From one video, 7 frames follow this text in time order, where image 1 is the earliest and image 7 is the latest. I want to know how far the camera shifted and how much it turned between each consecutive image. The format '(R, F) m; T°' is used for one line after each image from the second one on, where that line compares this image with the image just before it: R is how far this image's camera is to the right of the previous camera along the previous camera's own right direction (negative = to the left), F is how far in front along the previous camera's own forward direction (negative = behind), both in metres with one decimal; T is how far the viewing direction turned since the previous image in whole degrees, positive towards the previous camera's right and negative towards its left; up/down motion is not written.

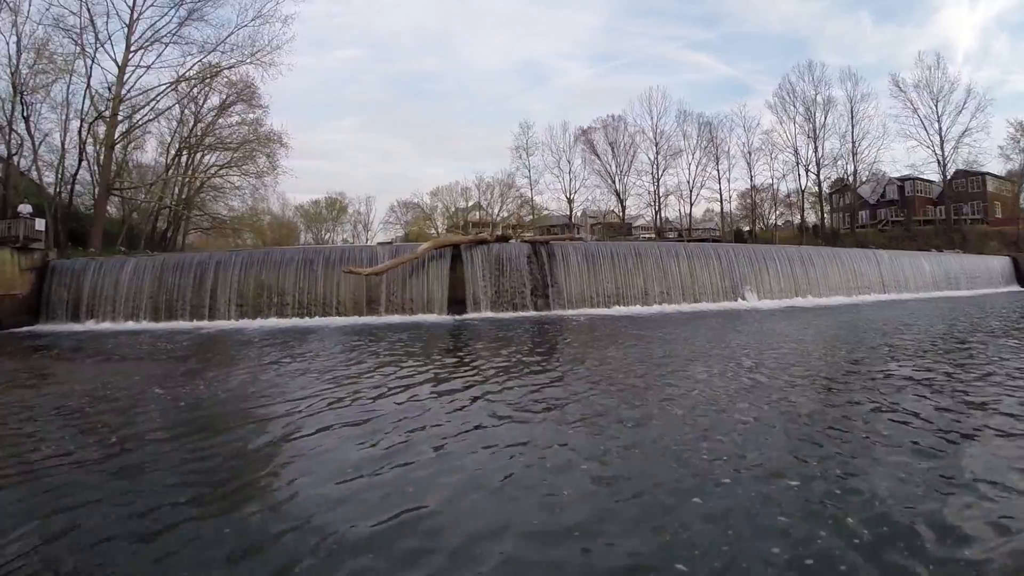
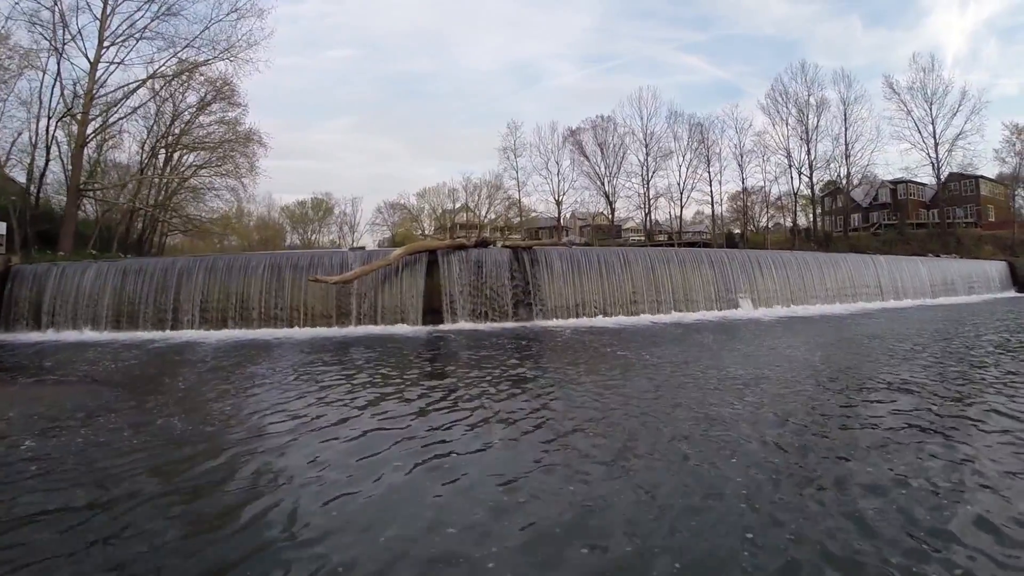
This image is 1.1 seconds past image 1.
(+0.3, +0.8) m; +1°
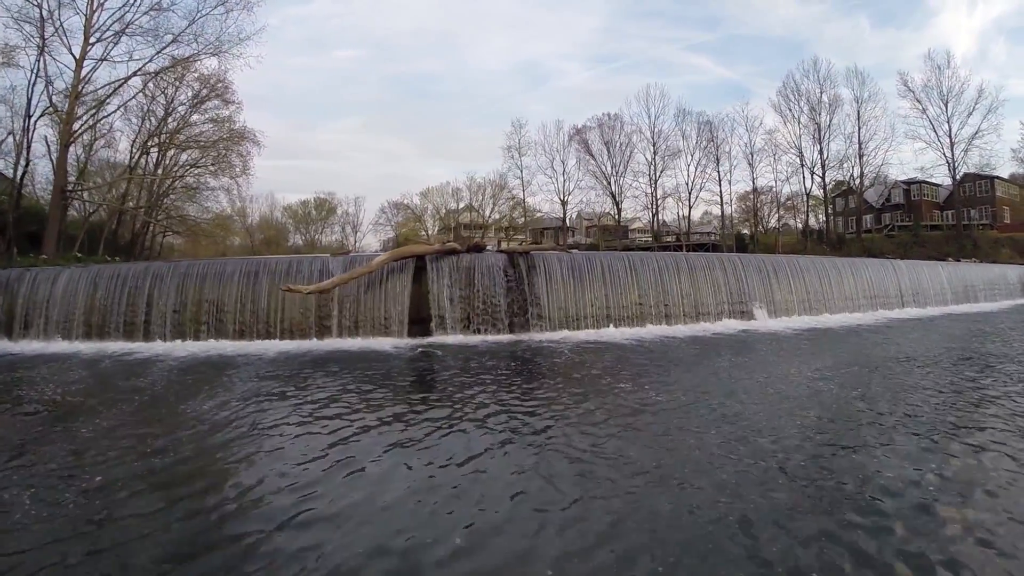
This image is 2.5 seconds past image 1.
(+0.2, +1.0) m; 0°
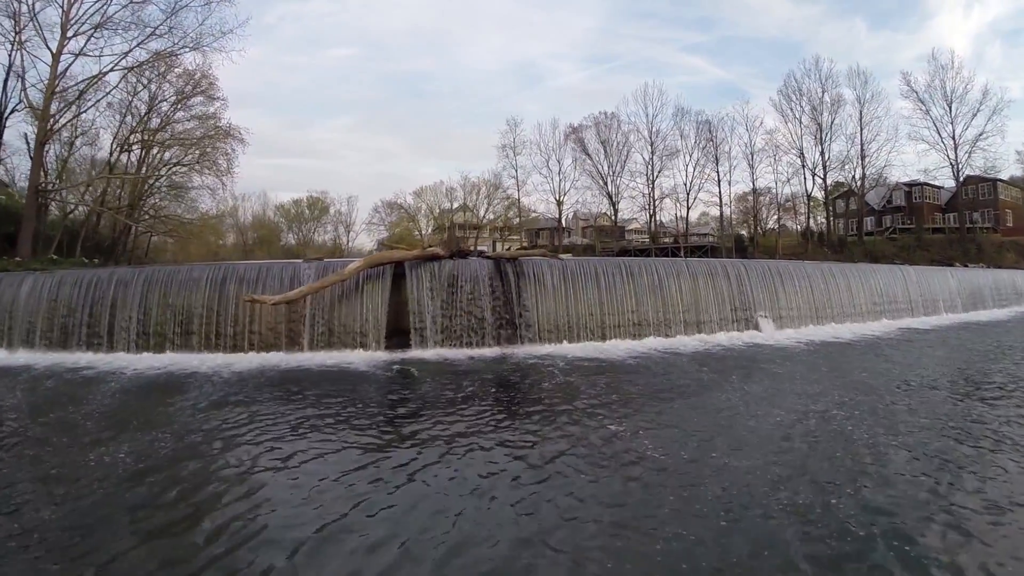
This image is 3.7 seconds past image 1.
(+0.2, +0.9) m; 0°
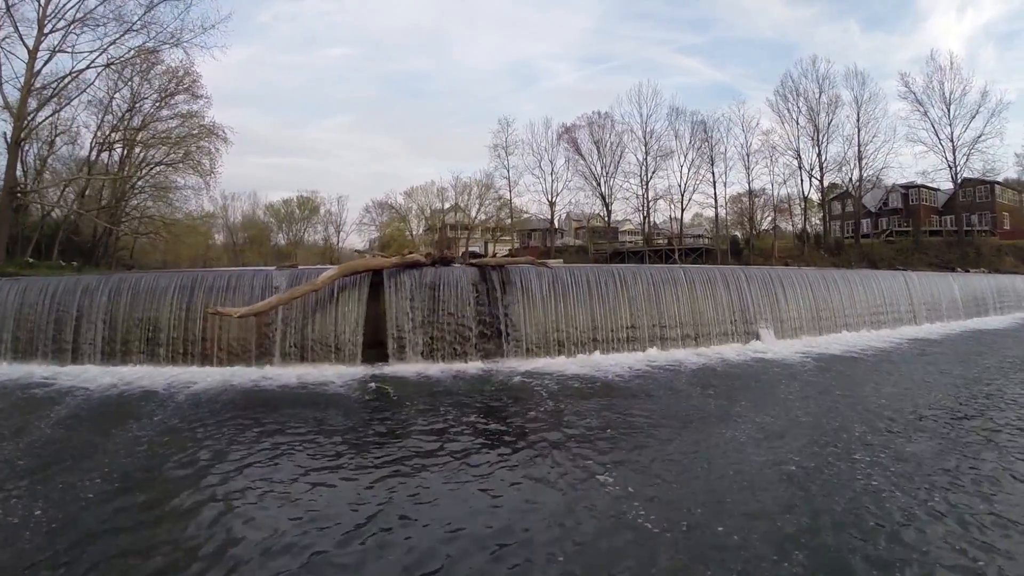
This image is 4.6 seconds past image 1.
(+0.2, +0.6) m; 0°
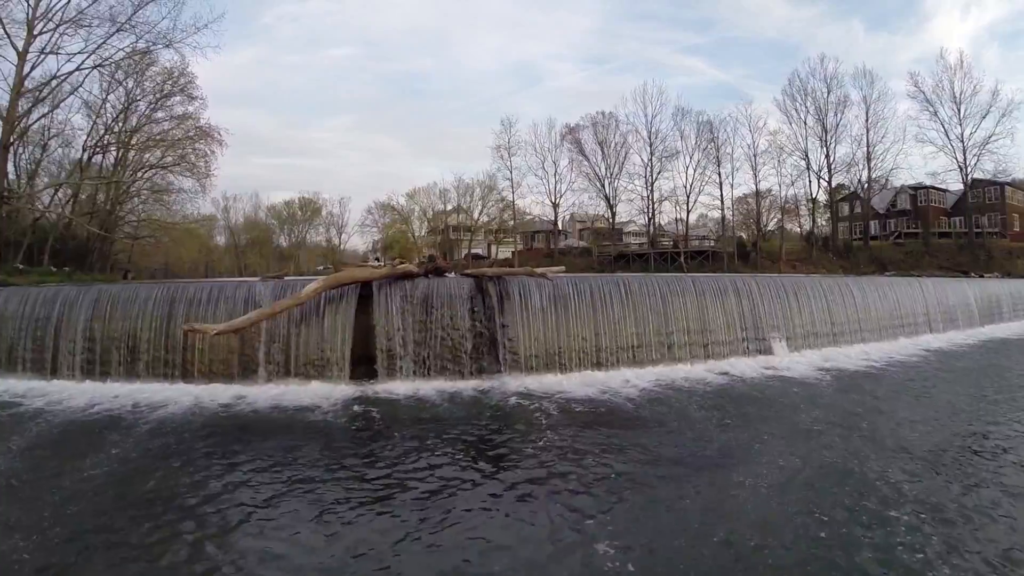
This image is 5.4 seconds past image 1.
(+0.1, +0.6) m; 0°
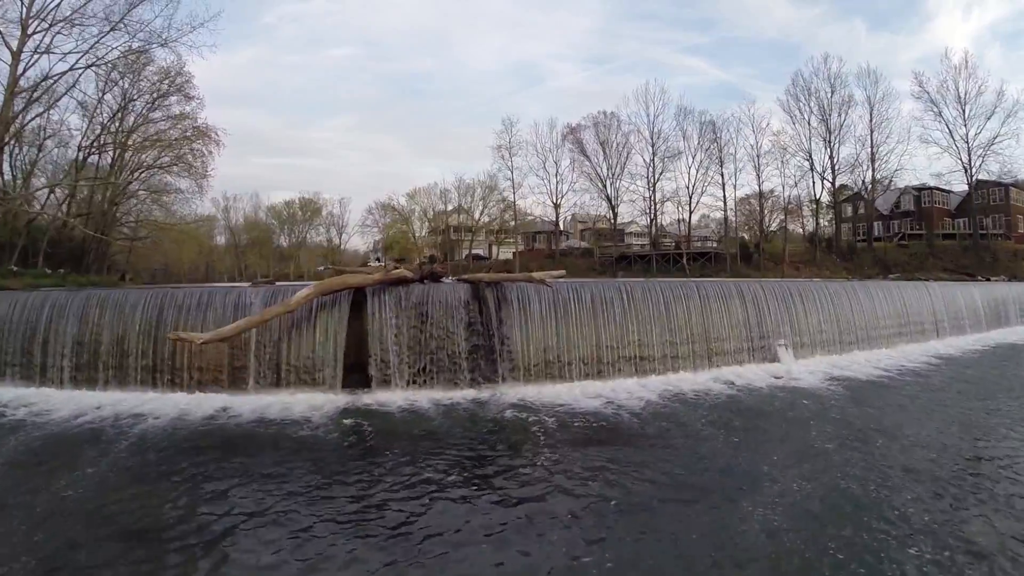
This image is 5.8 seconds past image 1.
(0.0, +0.3) m; 0°
